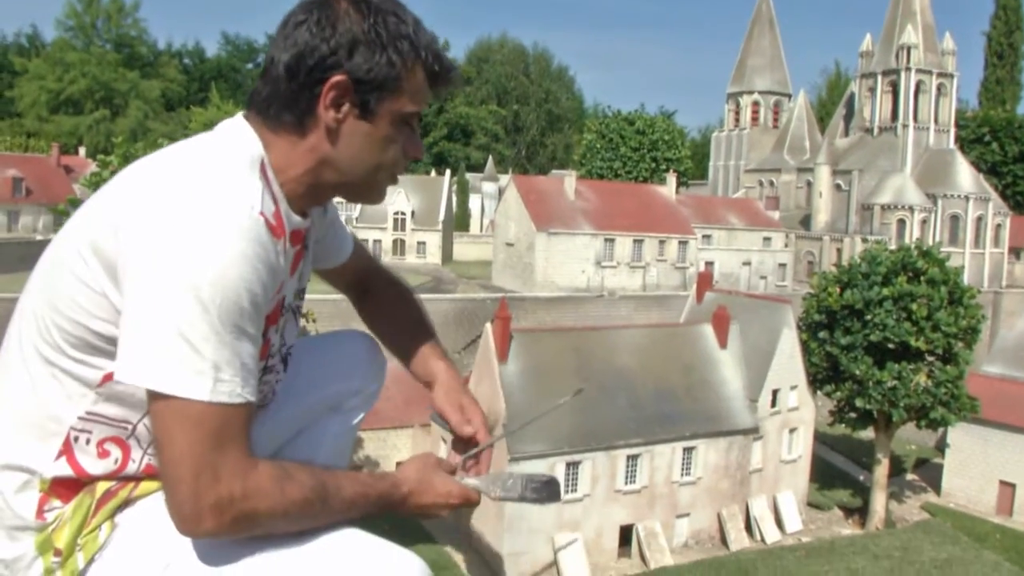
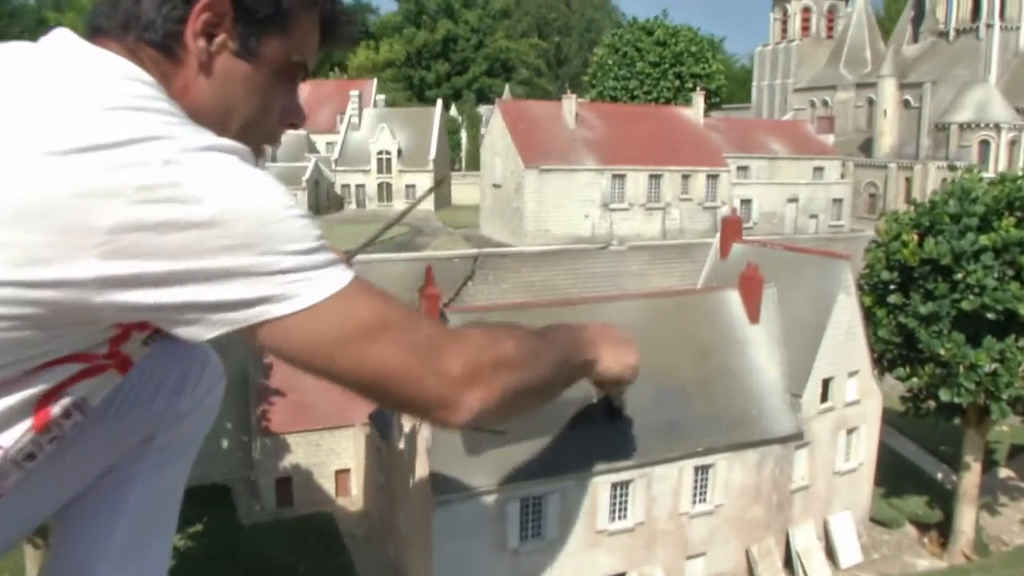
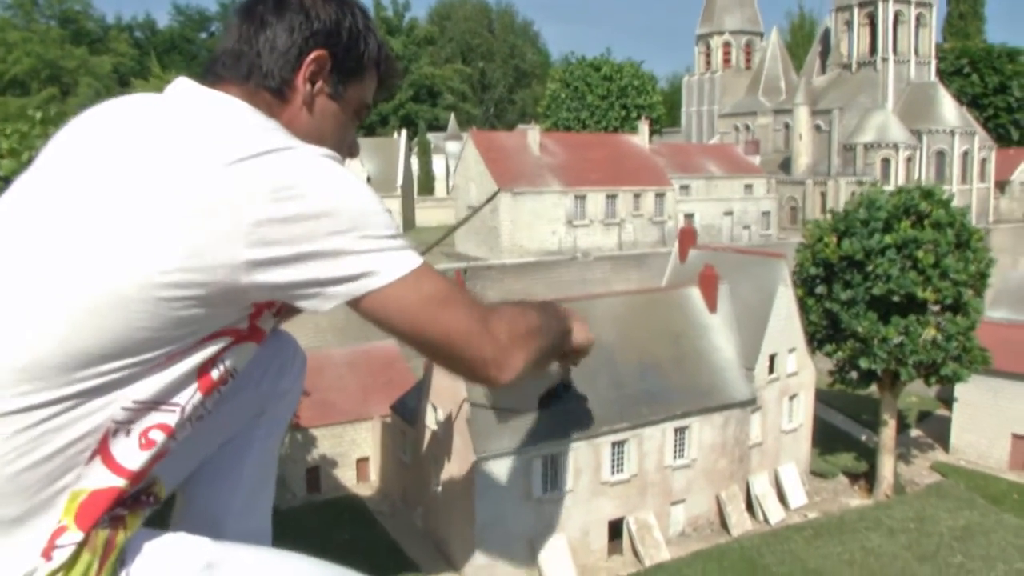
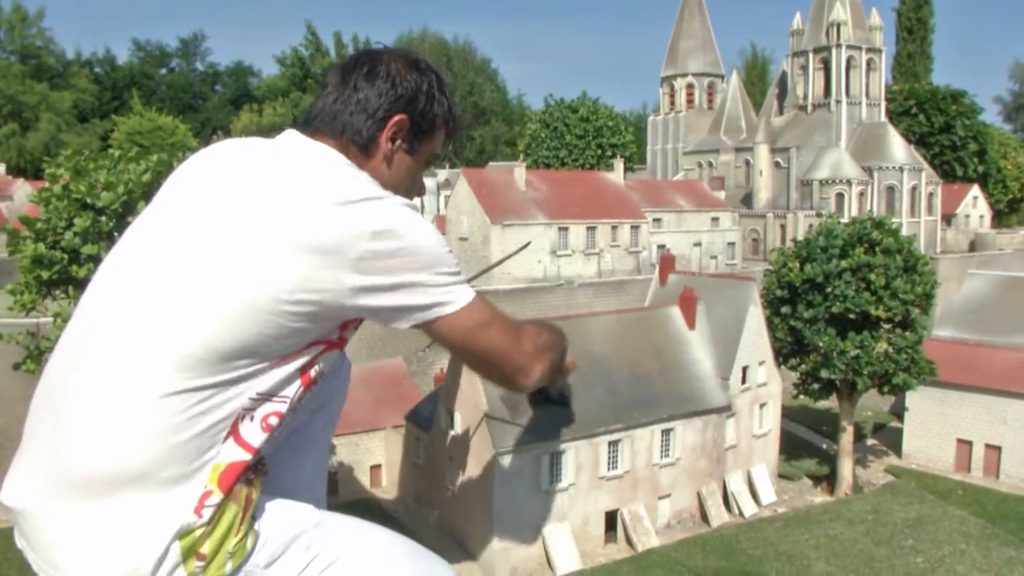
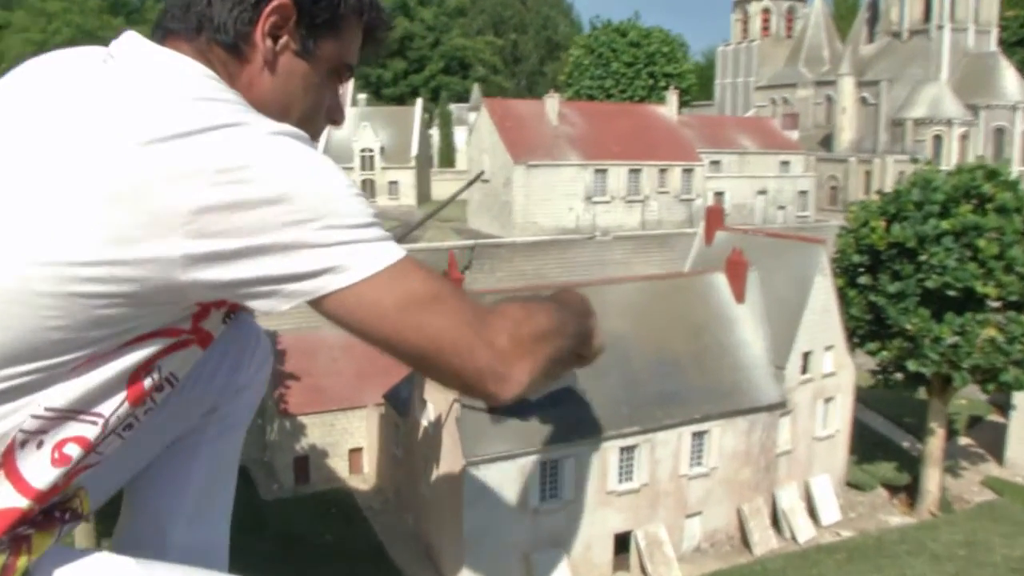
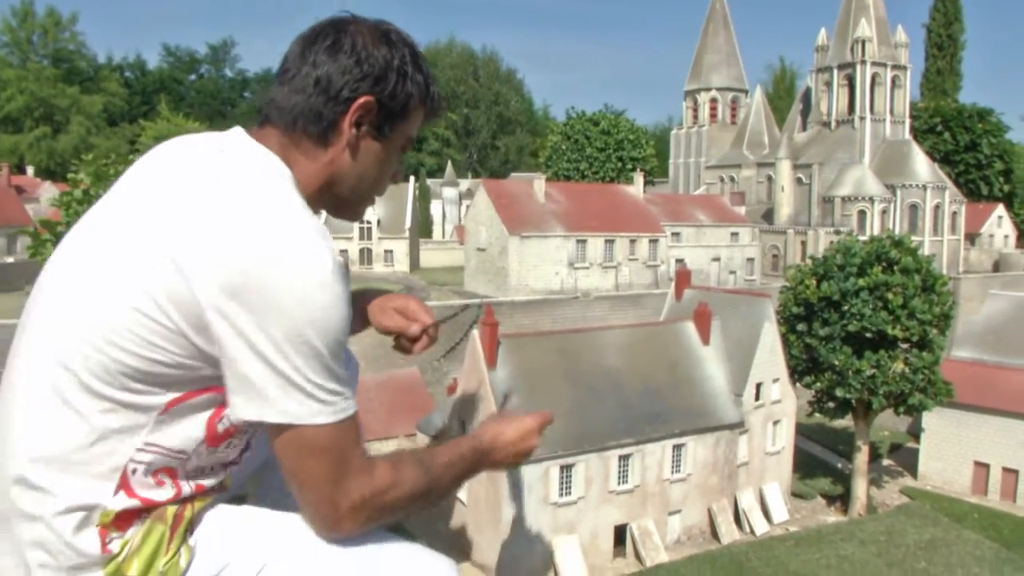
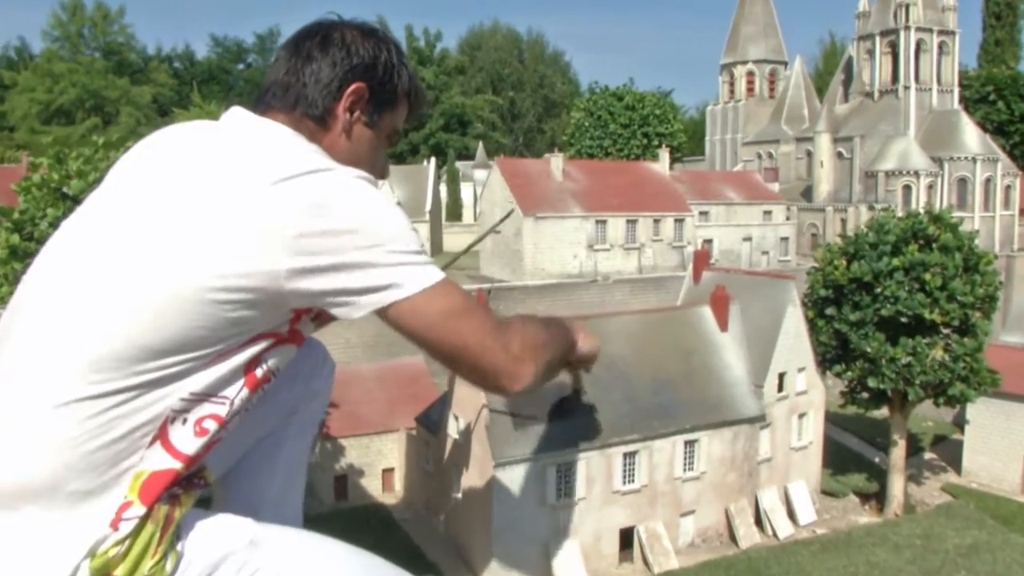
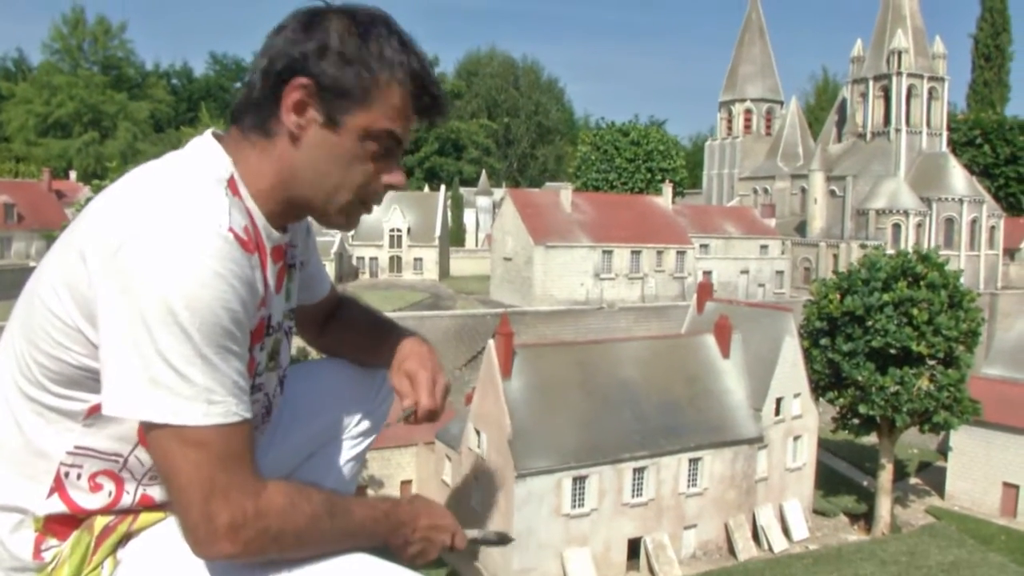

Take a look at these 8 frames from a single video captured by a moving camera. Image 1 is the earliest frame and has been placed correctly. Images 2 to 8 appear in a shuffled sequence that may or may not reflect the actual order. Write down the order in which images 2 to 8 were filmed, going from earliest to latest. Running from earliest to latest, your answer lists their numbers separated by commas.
8, 6, 4, 7, 3, 5, 2
